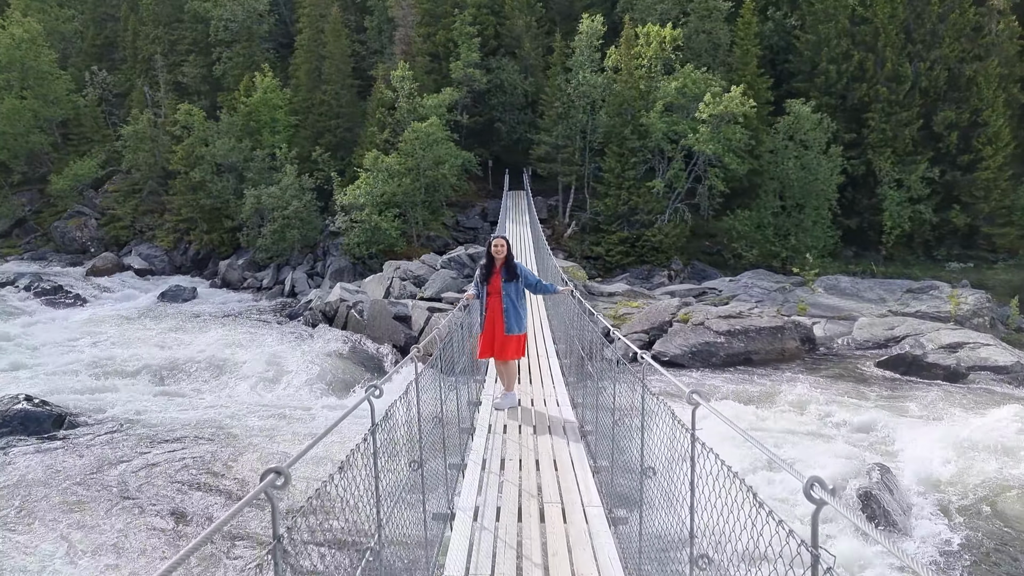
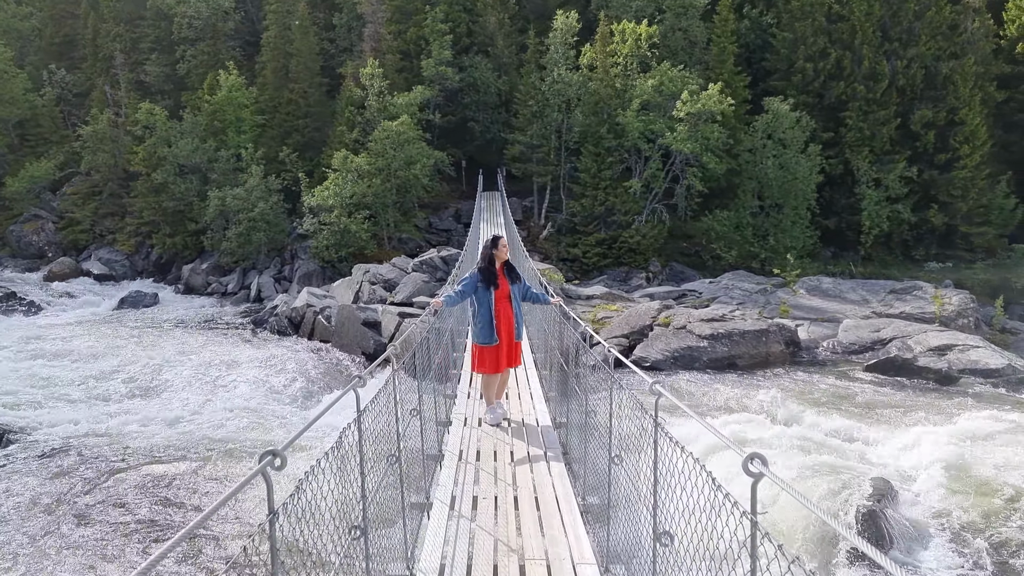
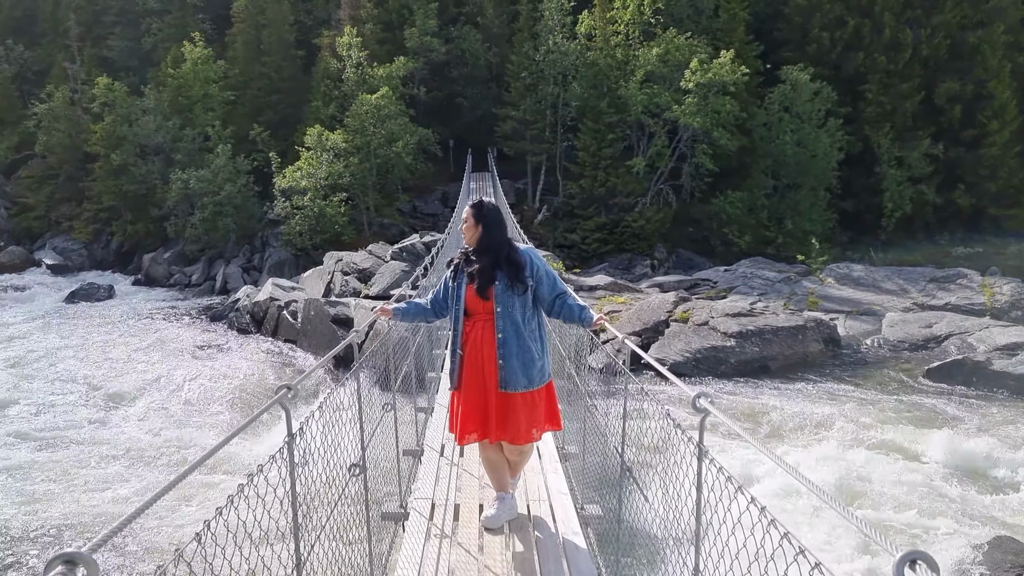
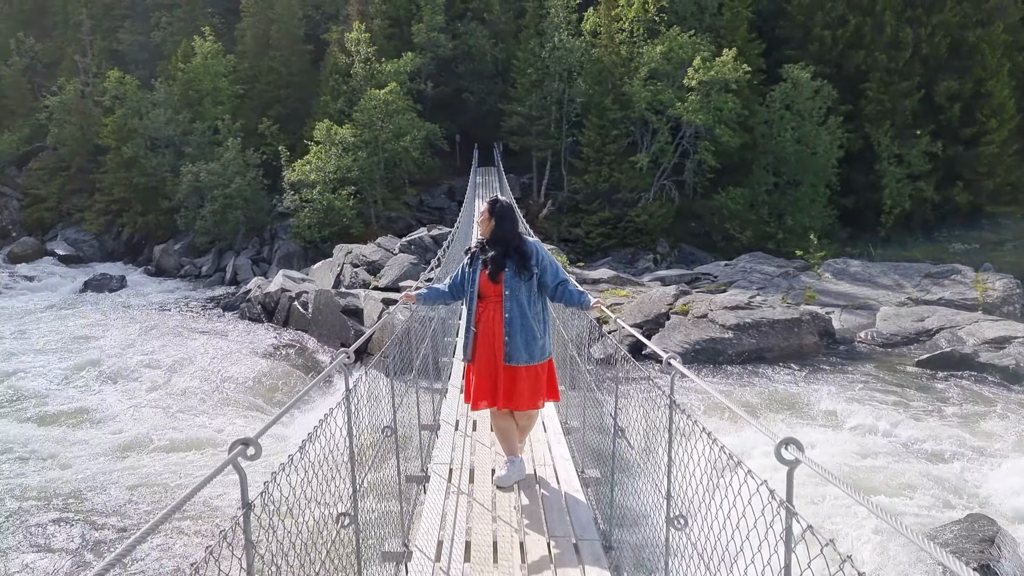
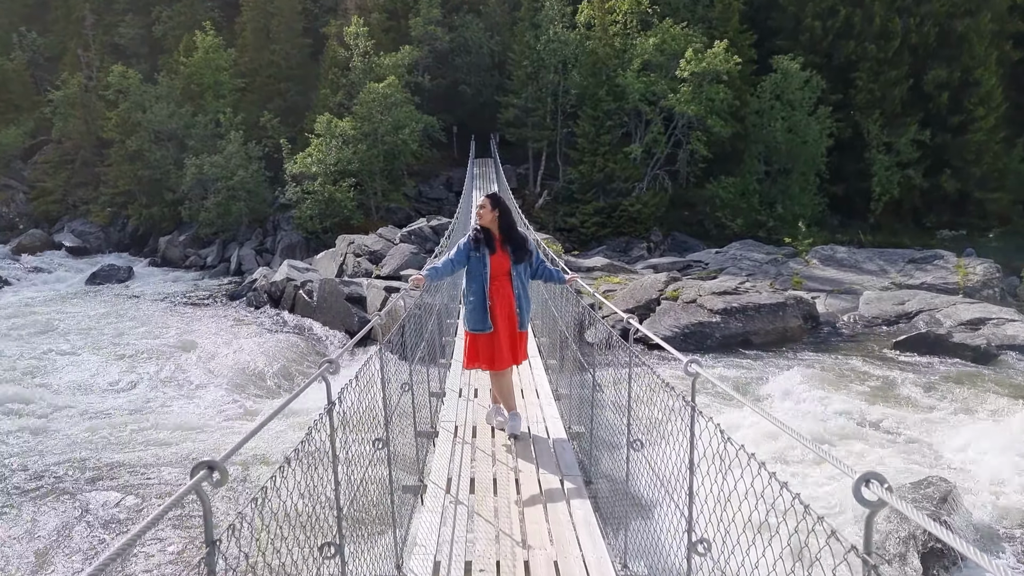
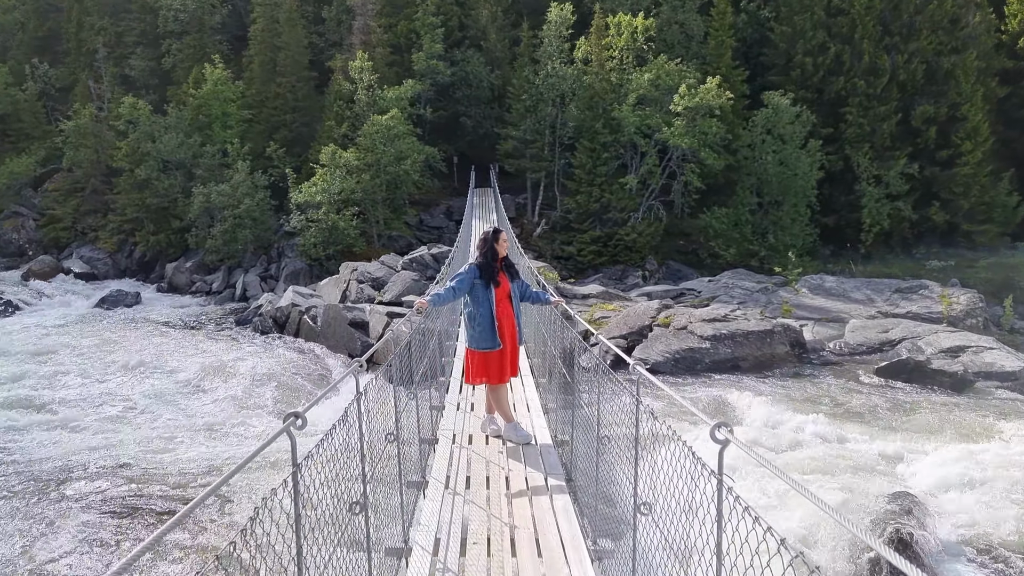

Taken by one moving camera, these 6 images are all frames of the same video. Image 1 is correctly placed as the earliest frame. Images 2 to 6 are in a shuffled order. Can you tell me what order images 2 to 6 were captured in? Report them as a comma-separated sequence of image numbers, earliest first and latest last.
2, 6, 5, 4, 3
